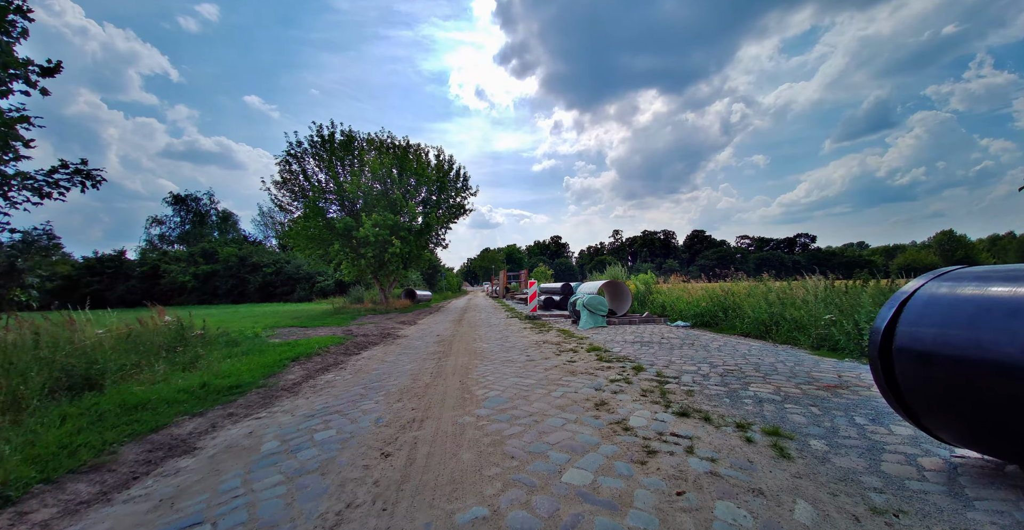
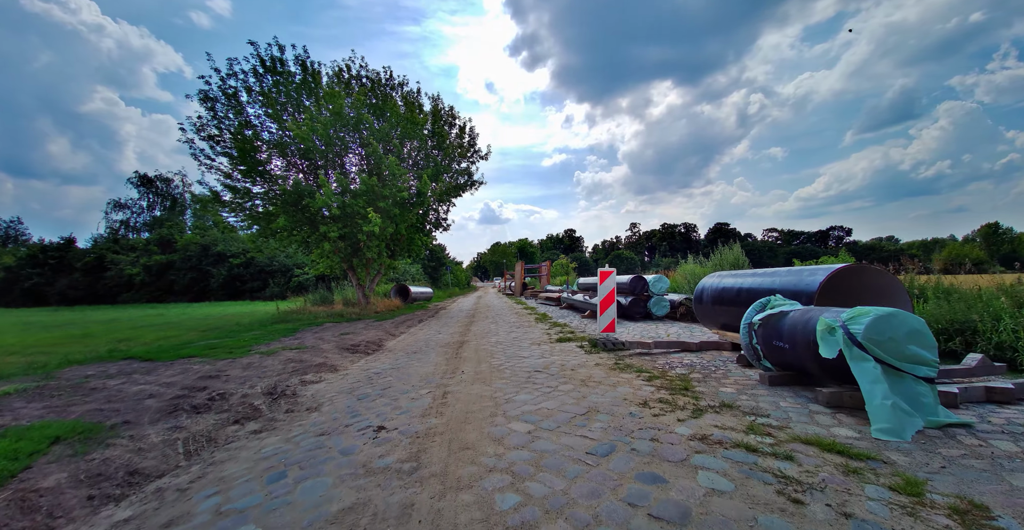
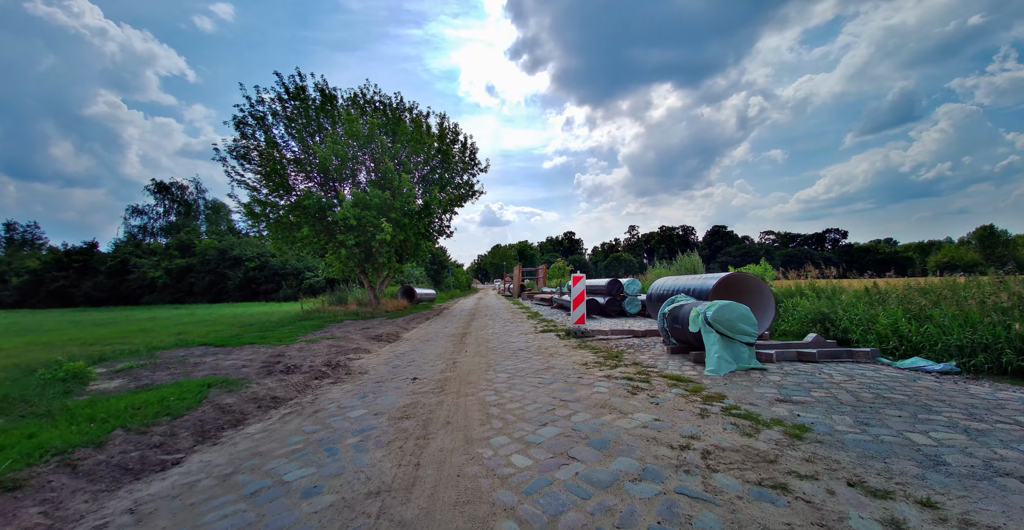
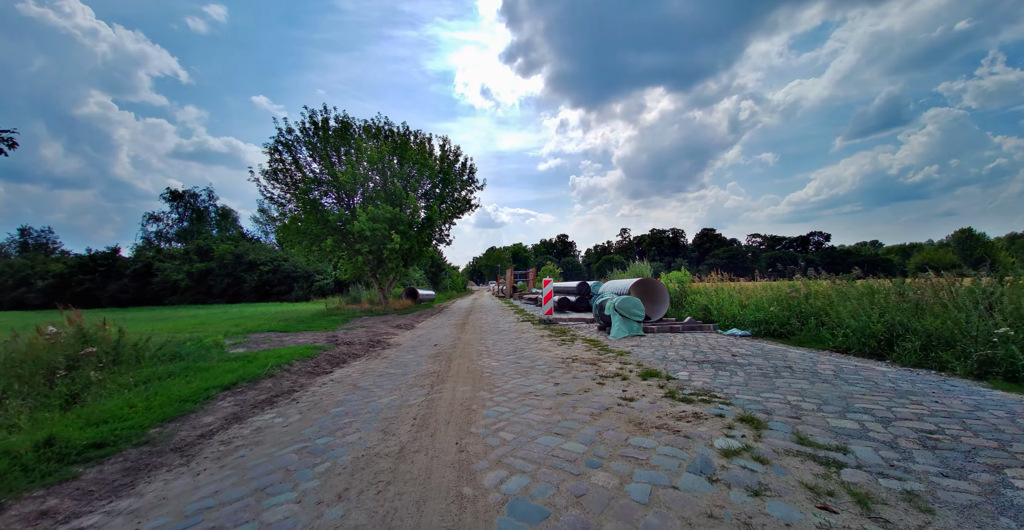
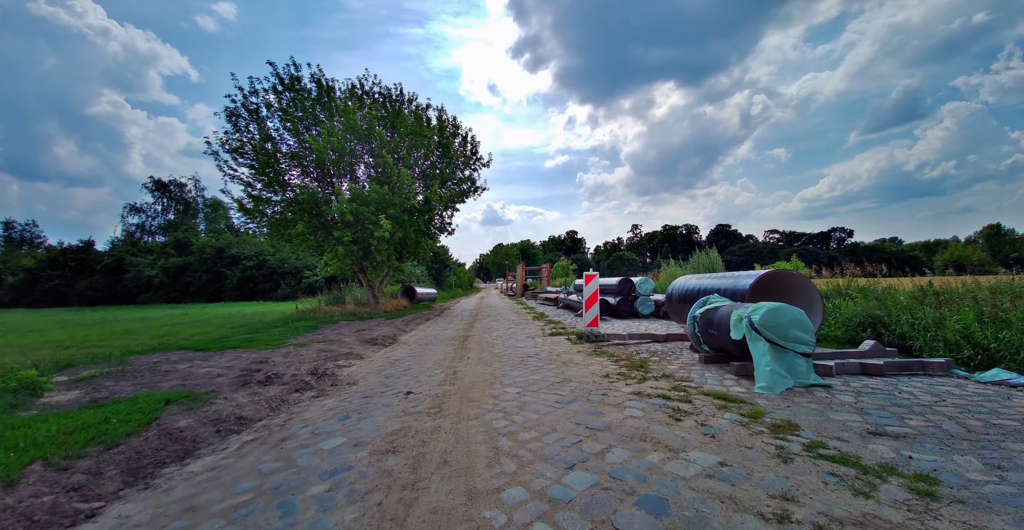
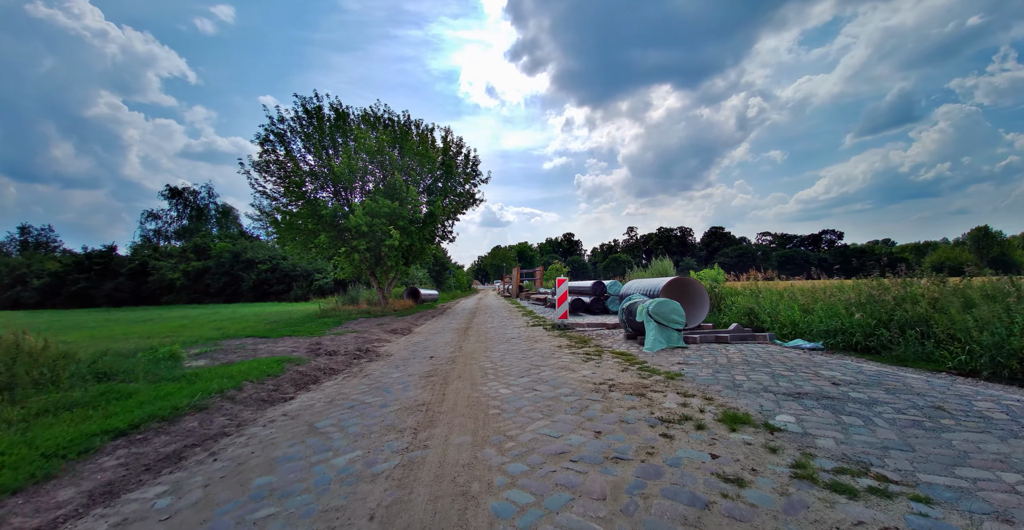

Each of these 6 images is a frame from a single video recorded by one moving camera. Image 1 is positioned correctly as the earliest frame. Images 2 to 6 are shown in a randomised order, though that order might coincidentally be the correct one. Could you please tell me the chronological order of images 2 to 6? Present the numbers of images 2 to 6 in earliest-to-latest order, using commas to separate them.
4, 6, 3, 5, 2
